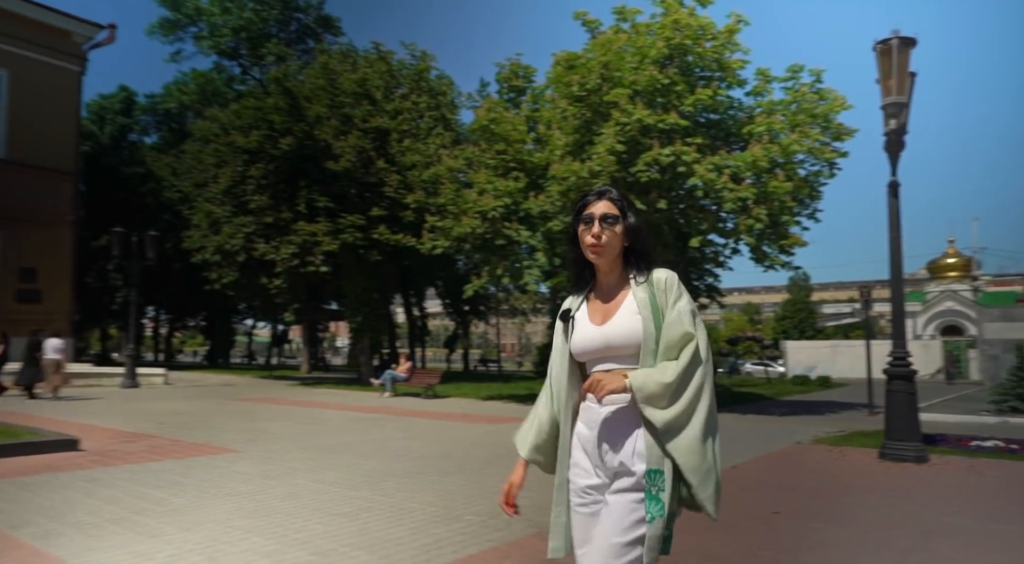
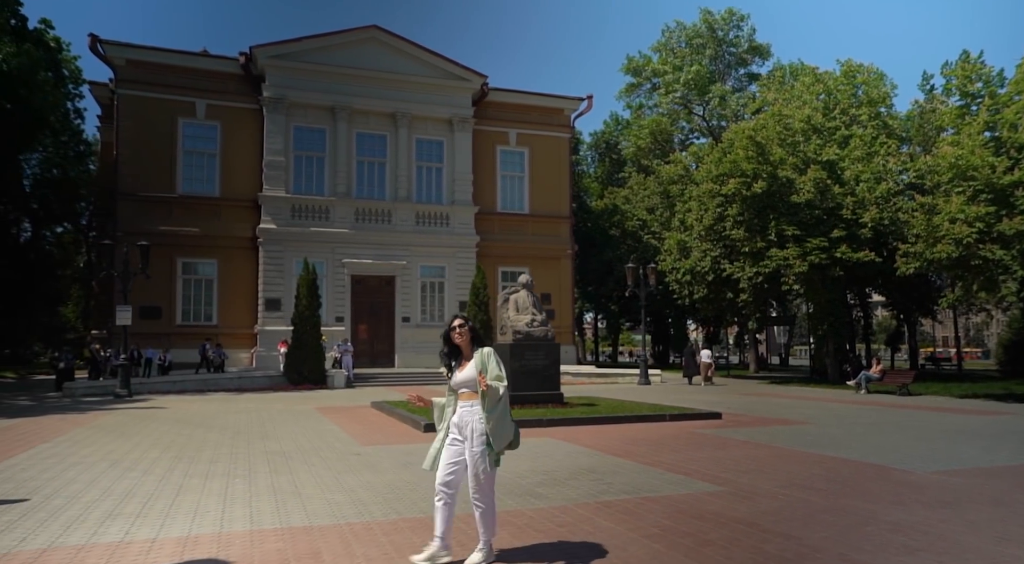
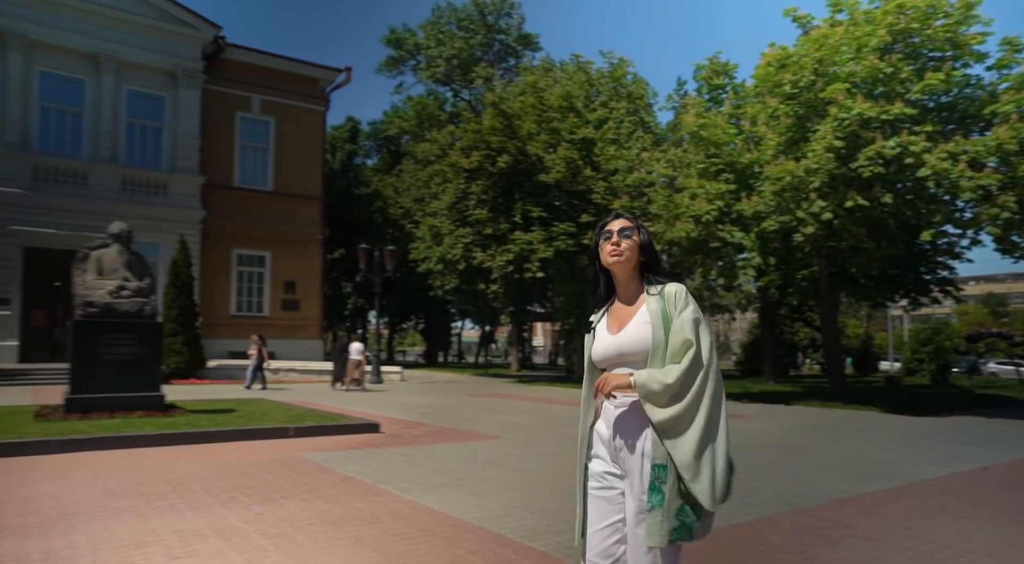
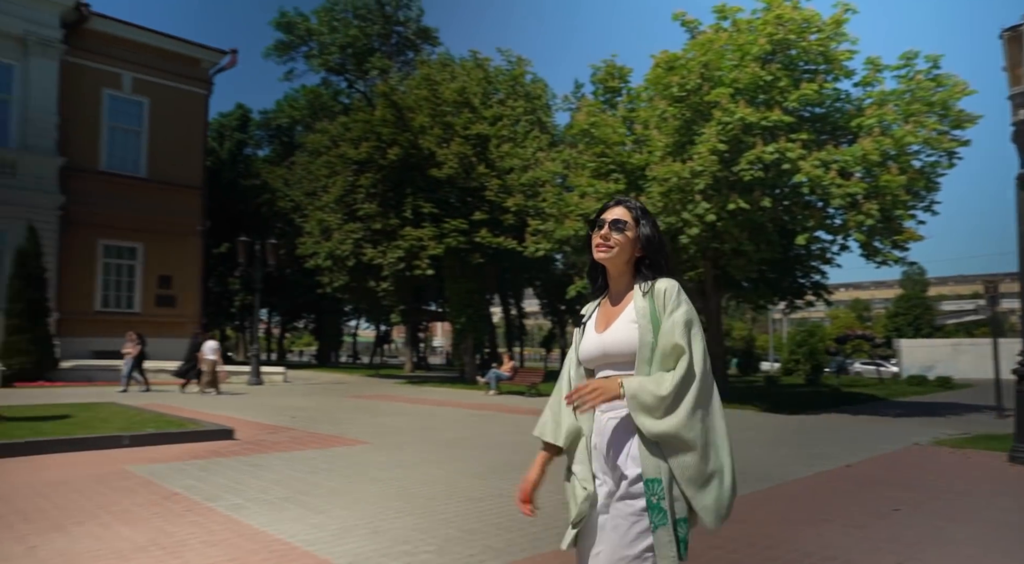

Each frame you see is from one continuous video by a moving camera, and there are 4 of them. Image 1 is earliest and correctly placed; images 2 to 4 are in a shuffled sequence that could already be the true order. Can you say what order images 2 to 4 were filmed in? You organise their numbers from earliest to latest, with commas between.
4, 3, 2
